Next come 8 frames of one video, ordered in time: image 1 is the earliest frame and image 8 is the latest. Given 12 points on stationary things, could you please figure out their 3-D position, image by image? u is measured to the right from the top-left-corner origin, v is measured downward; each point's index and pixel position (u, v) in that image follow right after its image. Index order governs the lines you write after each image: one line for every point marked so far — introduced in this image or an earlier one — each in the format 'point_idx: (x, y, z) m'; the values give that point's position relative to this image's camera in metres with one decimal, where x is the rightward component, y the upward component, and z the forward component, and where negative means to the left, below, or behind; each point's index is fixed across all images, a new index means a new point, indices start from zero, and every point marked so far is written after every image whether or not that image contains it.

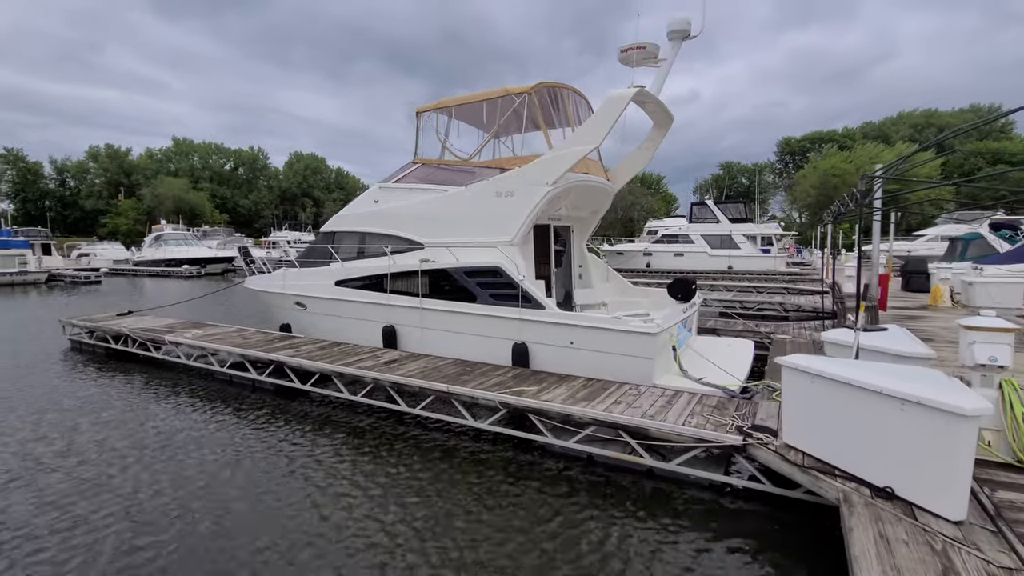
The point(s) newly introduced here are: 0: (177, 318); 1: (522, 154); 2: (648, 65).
0: (-6.8, -0.6, +10.0) m
1: (+0.3, +2.0, +7.5) m
2: (+1.9, +3.2, +7.0) m
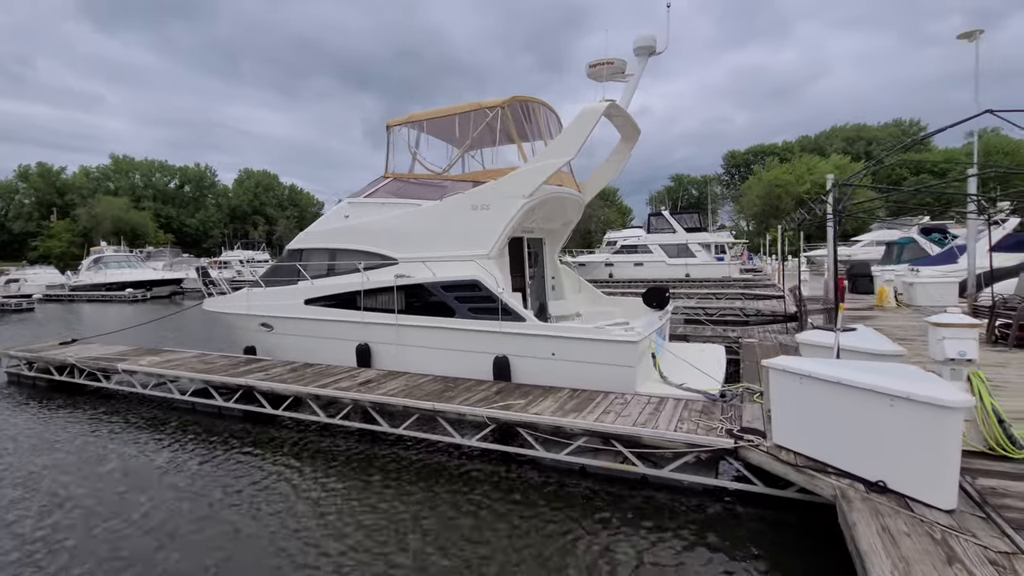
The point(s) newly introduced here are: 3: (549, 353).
0: (-7.3, -1.1, +9.4) m
1: (-0.1, +1.8, +7.5) m
2: (+1.5, +3.0, +7.2) m
3: (+0.5, -0.8, +6.3) m
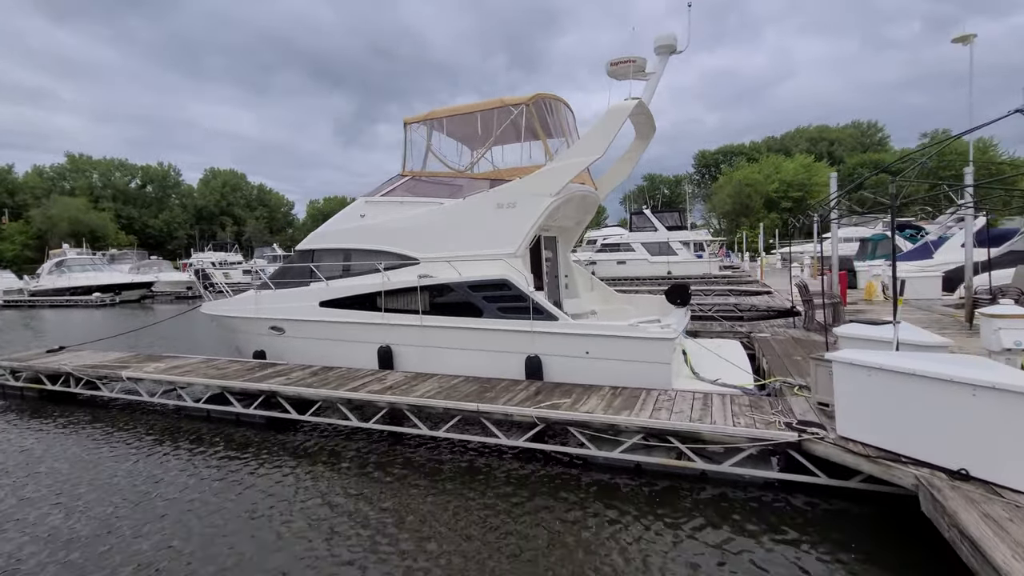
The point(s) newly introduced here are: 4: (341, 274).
0: (-7.0, -1.2, +9.0) m
1: (+0.2, +1.8, +7.5) m
2: (+1.8, +3.1, +7.3) m
3: (+0.9, -0.8, +6.2) m
4: (-2.7, +0.2, +7.8) m
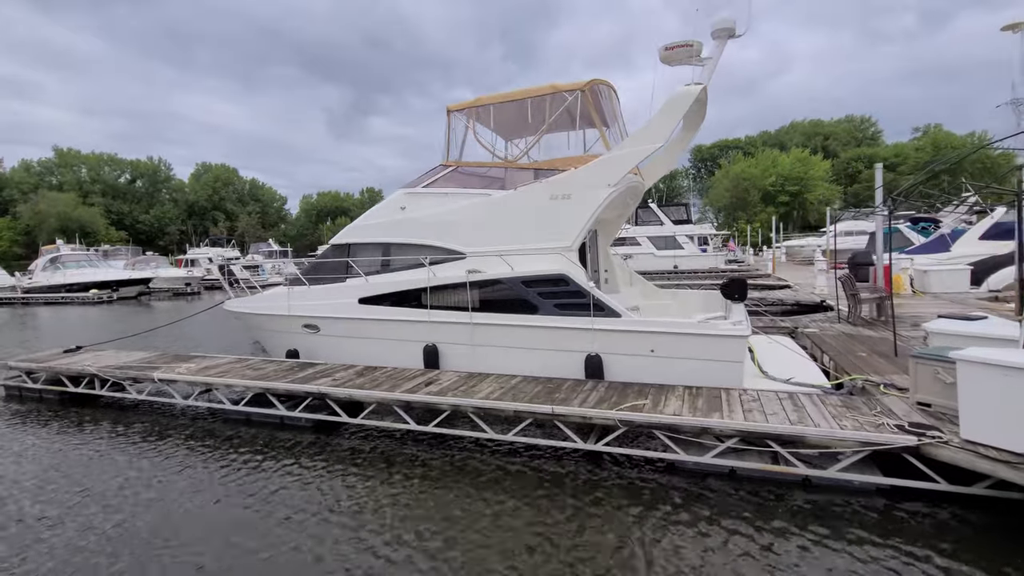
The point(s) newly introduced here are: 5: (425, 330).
0: (-6.3, -1.1, +8.6) m
1: (+0.9, +1.9, +7.2) m
2: (+2.5, +3.1, +7.0) m
3: (+1.6, -0.7, +6.0) m
4: (-2.0, +0.3, +7.5) m
5: (-1.2, -0.6, +6.9) m
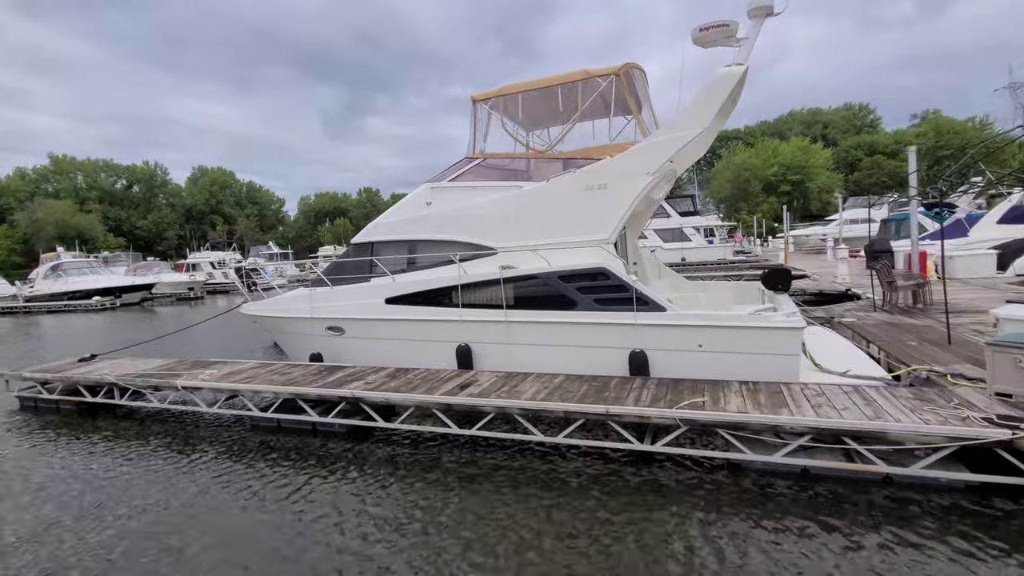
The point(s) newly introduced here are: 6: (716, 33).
0: (-5.9, -1.2, +8.3) m
1: (+1.3, +2.0, +6.9) m
2: (+2.9, +3.3, +6.7) m
3: (+2.1, -0.6, +5.7) m
4: (-1.5, +0.3, +7.2) m
5: (-0.7, -0.5, +6.7) m
6: (+2.7, +3.4, +6.6) m
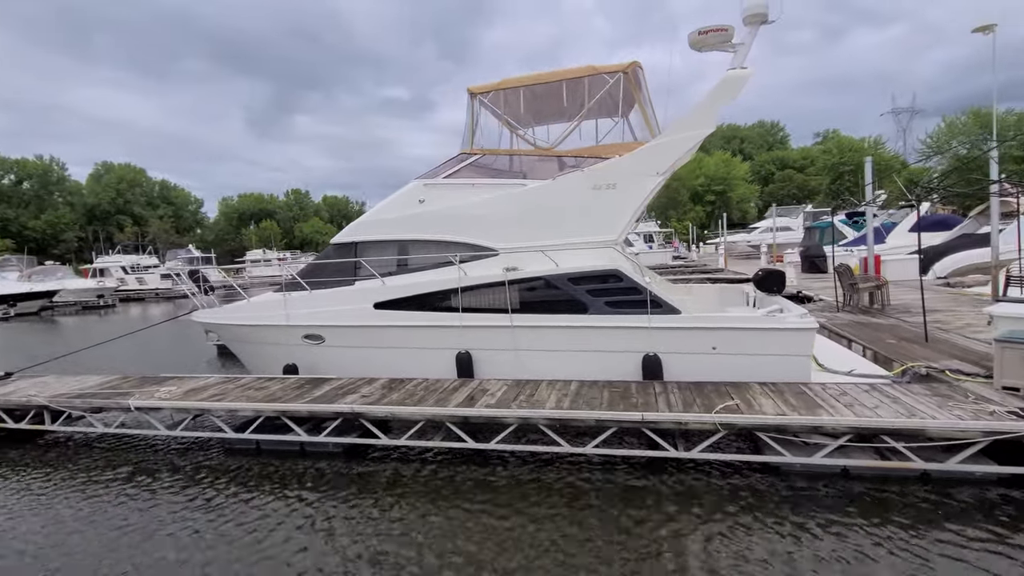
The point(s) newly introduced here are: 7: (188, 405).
0: (-6.0, -1.3, +7.2) m
1: (+1.3, +2.0, +6.8) m
2: (+2.9, +3.2, +6.8) m
3: (+2.2, -0.7, +5.7) m
4: (-1.5, +0.2, +6.7) m
5: (-0.7, -0.6, +6.3) m
6: (+2.7, +3.4, +6.7) m
7: (-3.7, -1.3, +5.7) m
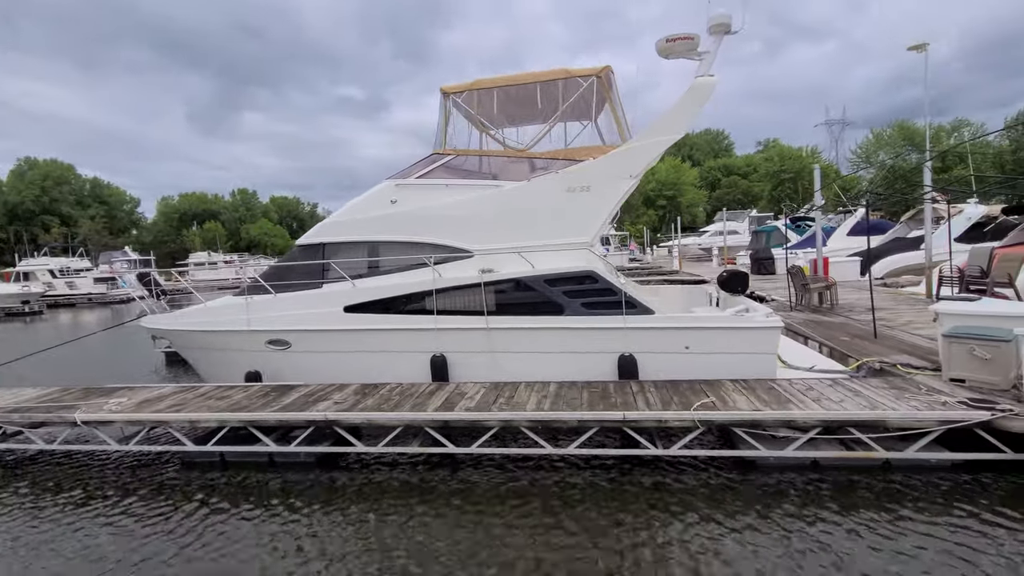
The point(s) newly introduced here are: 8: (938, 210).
0: (-6.3, -1.3, +6.6) m
1: (+0.9, +1.9, +6.8) m
2: (+2.5, +3.2, +7.0) m
3: (+2.0, -0.7, +5.8) m
4: (-1.9, +0.2, +6.5) m
5: (-1.0, -0.6, +6.1) m
6: (+2.3, +3.4, +6.9) m
7: (-4.0, -1.4, +5.3) m
8: (+13.4, +2.4, +15.7) m
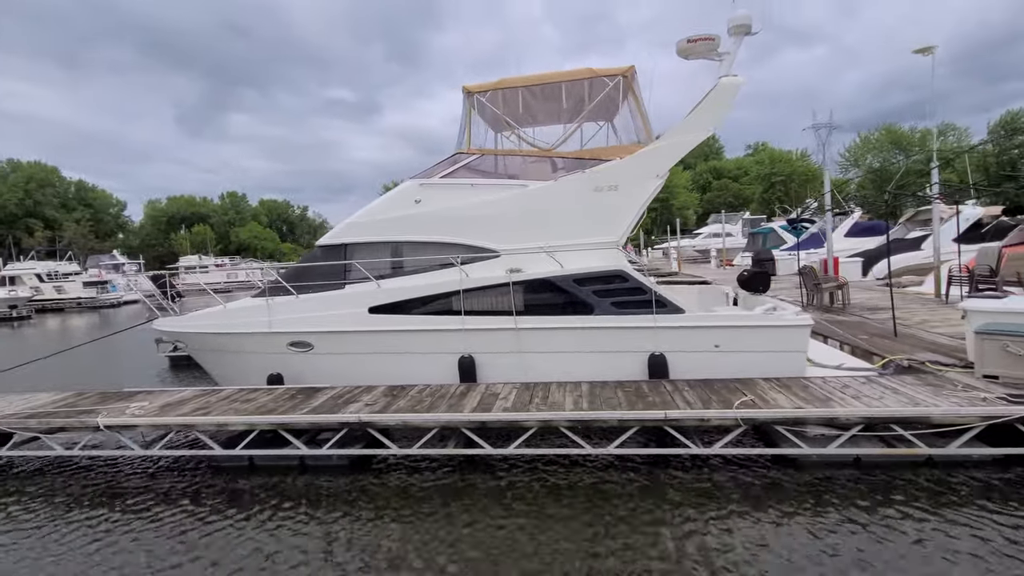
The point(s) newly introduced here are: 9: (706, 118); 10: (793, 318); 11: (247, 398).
0: (-6.0, -1.4, +6.5) m
1: (+1.2, +1.9, +6.8) m
2: (+2.8, +3.2, +7.0) m
3: (+2.3, -0.7, +5.8) m
4: (-1.6, +0.2, +6.5) m
5: (-0.7, -0.6, +6.1) m
6: (+2.6, +3.4, +6.9) m
7: (-3.6, -1.4, +5.2) m
8: (+13.6, +2.4, +15.9) m
9: (+2.4, +2.1, +6.2) m
10: (+3.2, -0.3, +5.7) m
11: (-3.1, -1.2, +5.8) m
